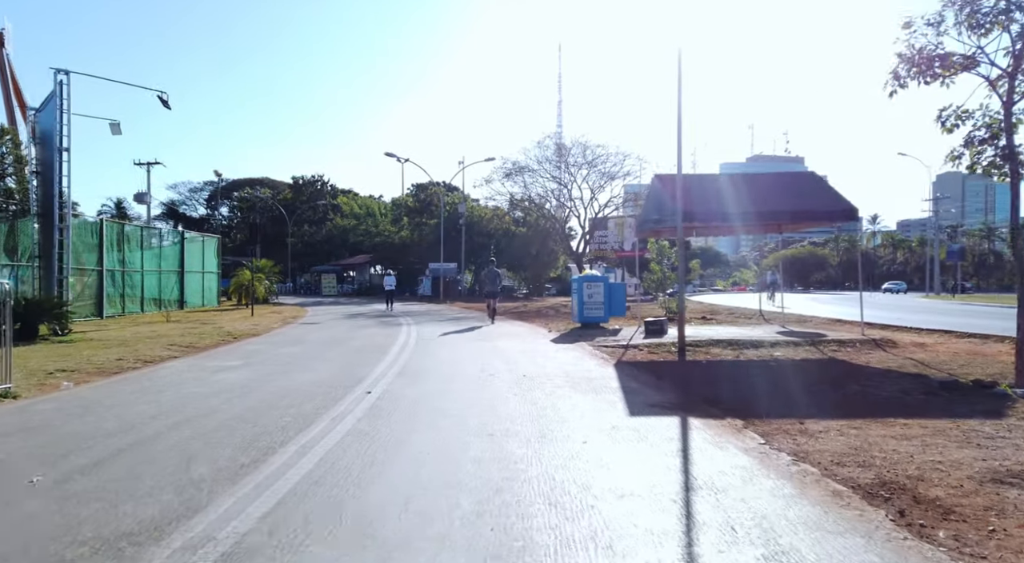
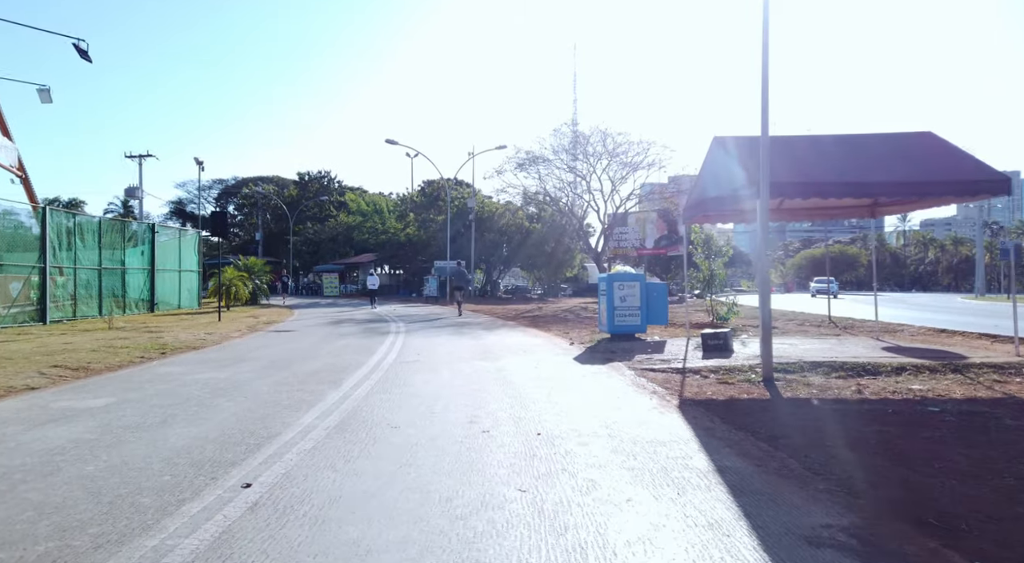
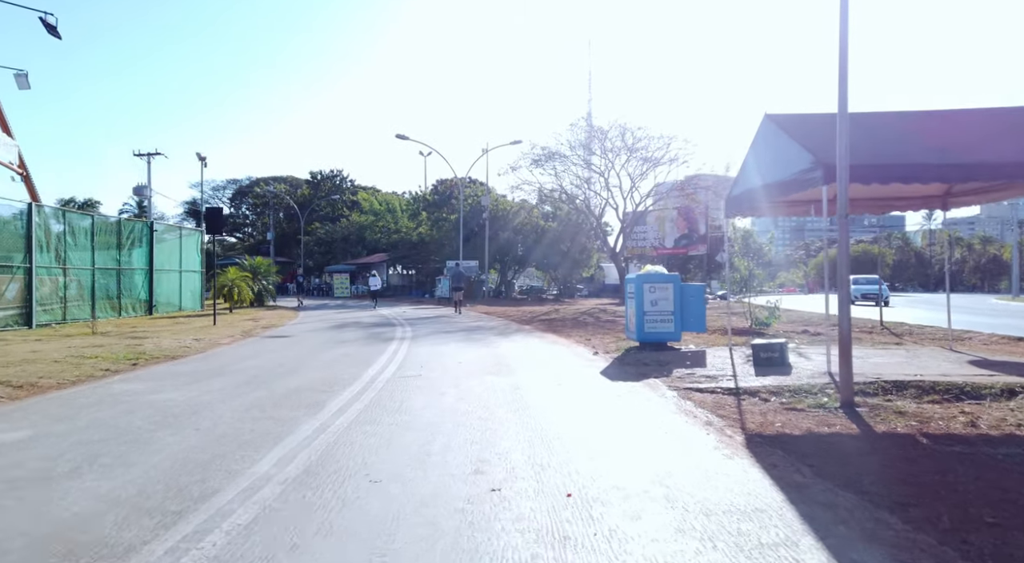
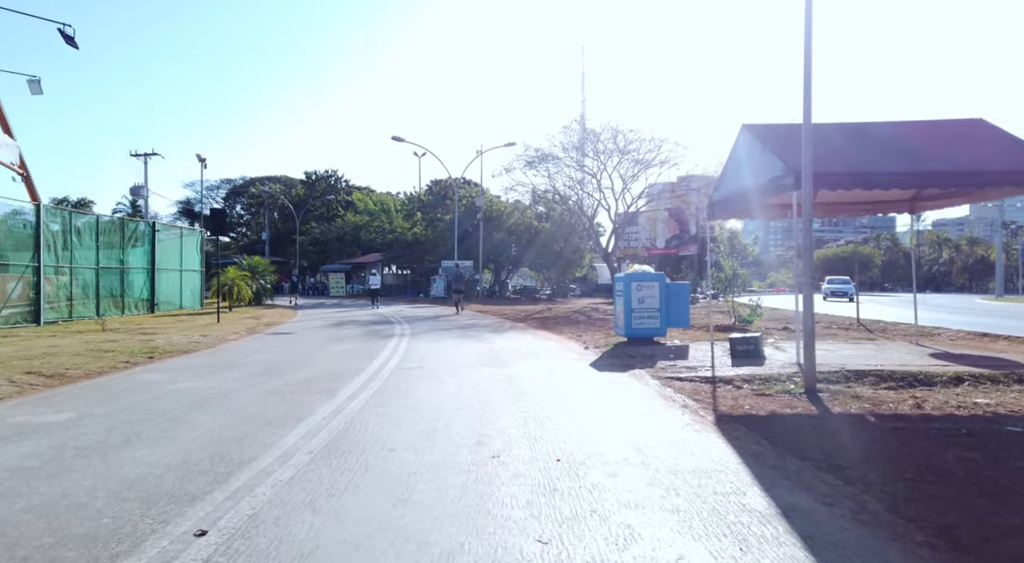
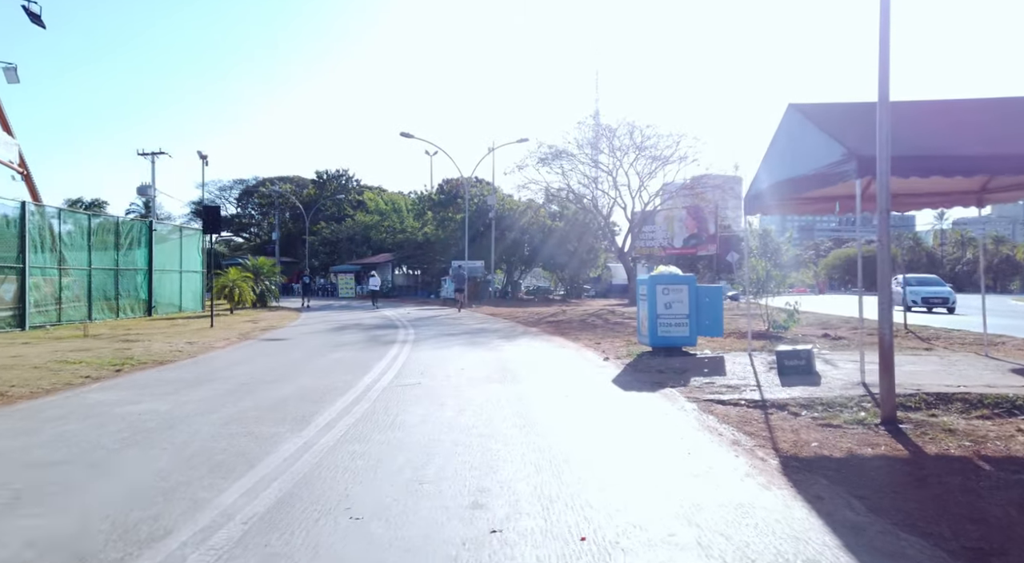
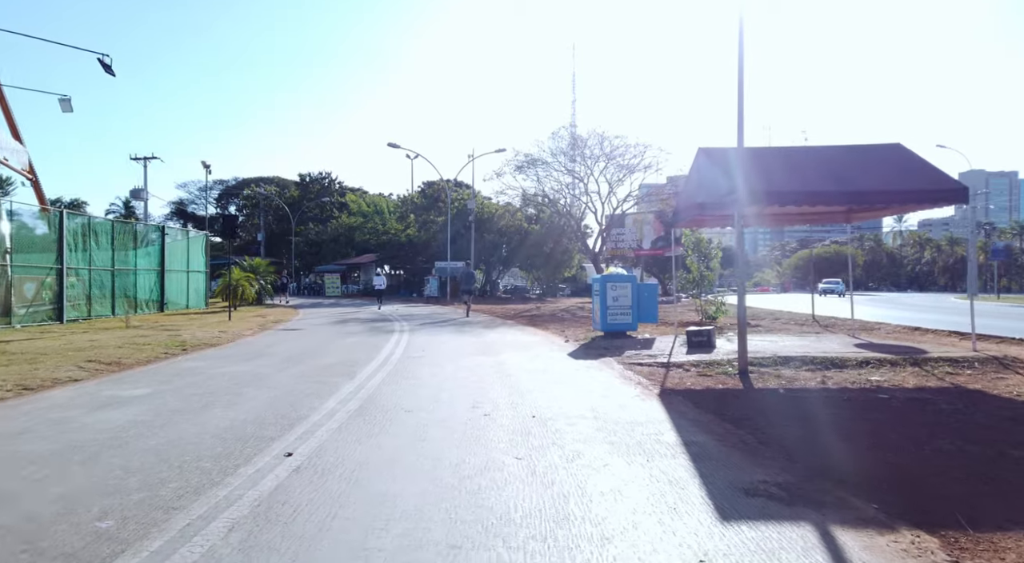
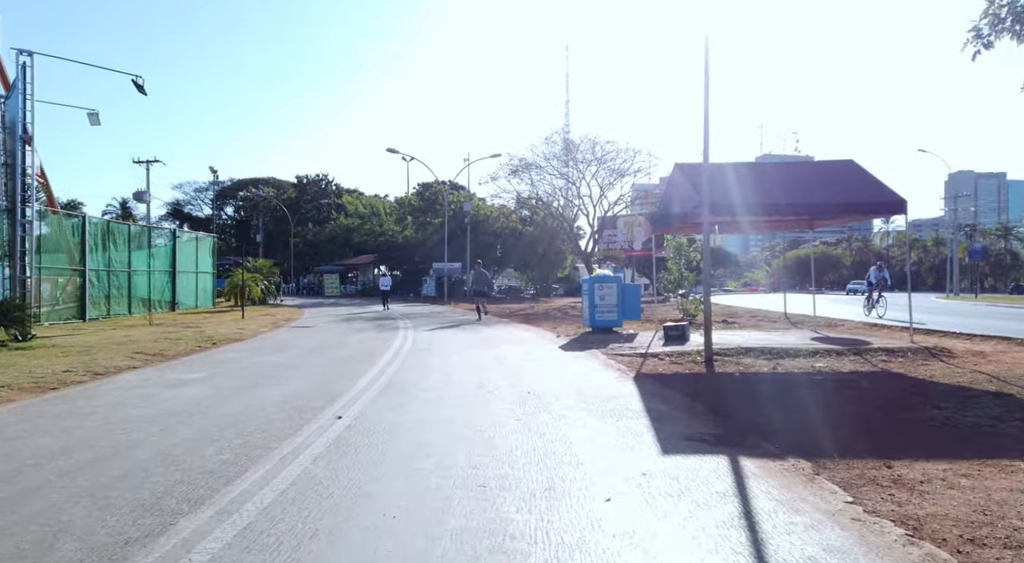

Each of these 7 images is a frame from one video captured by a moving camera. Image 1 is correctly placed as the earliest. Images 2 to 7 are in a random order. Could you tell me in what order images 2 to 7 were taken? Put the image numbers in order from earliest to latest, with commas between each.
7, 6, 2, 4, 3, 5
